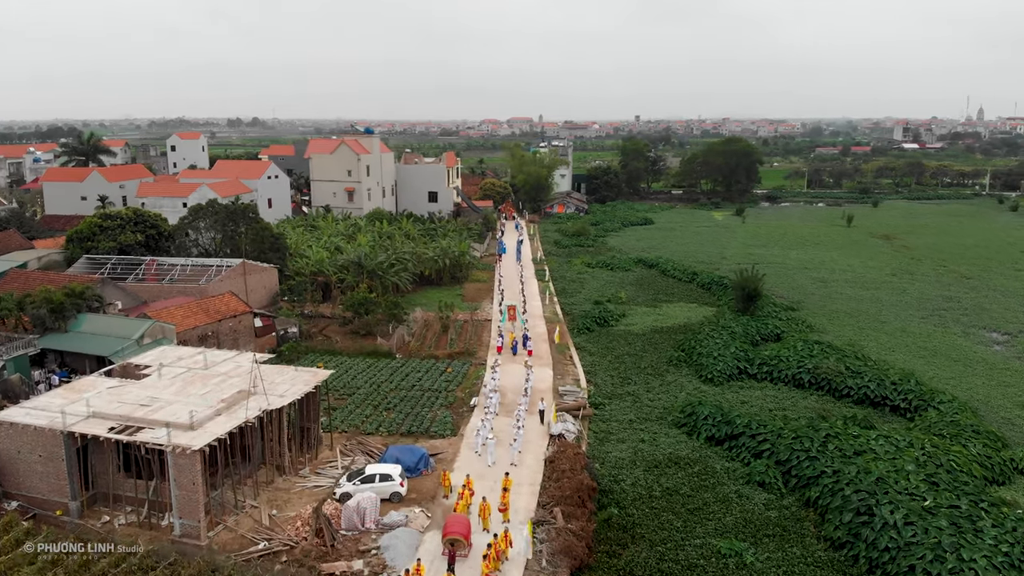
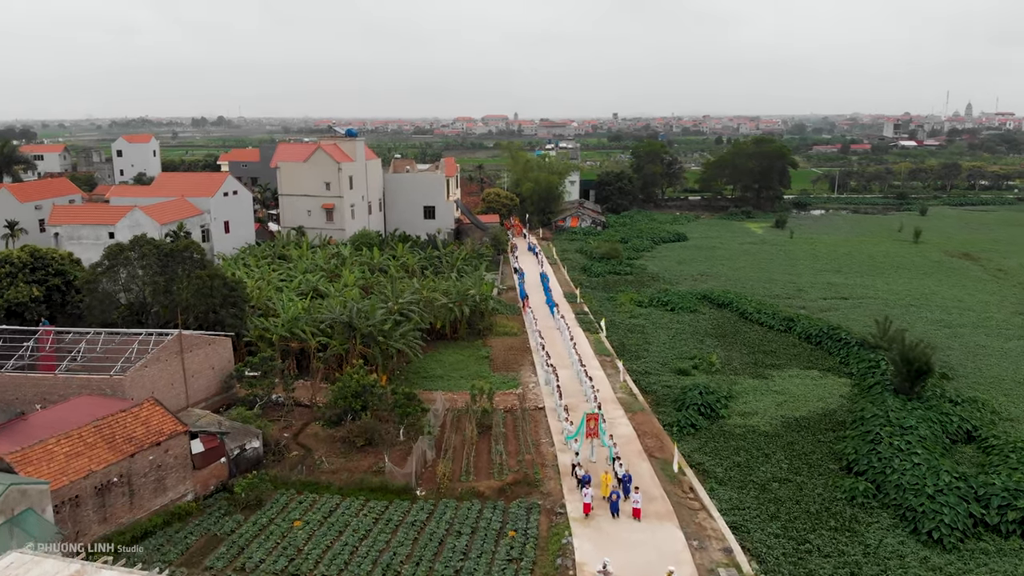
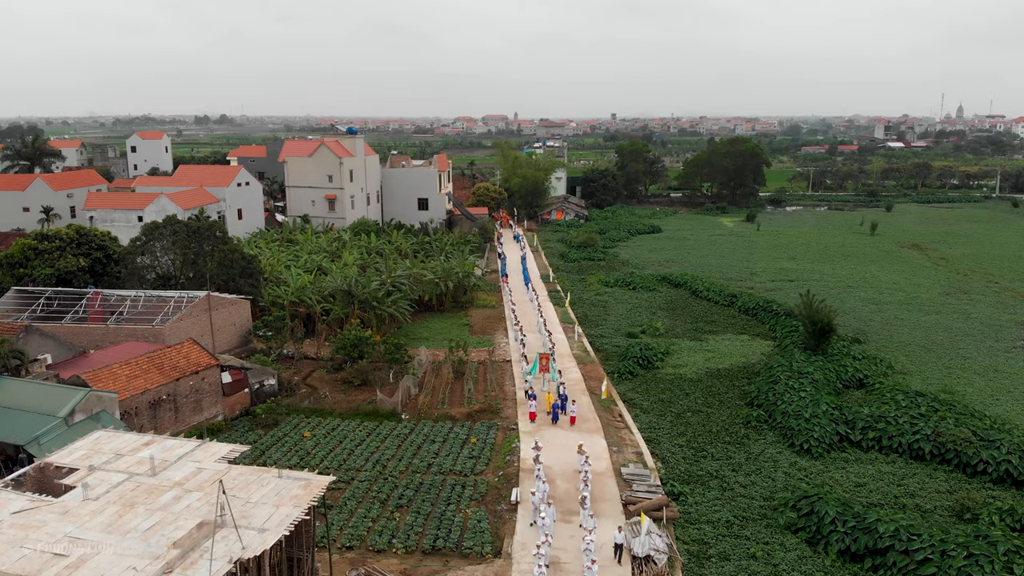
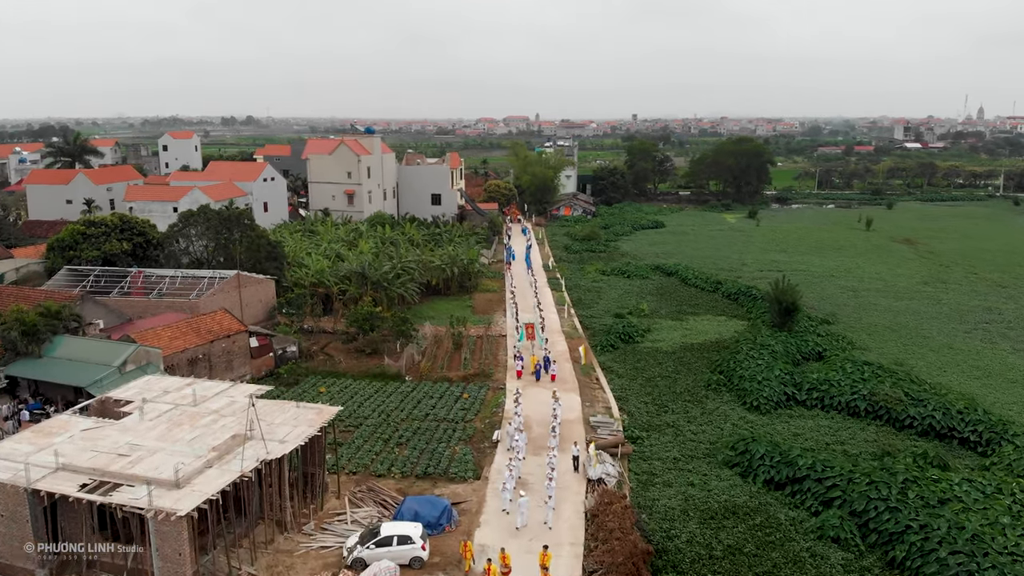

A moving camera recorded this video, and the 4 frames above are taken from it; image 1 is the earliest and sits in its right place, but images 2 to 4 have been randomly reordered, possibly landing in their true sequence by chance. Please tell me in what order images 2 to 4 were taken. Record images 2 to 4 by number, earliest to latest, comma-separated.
4, 3, 2
